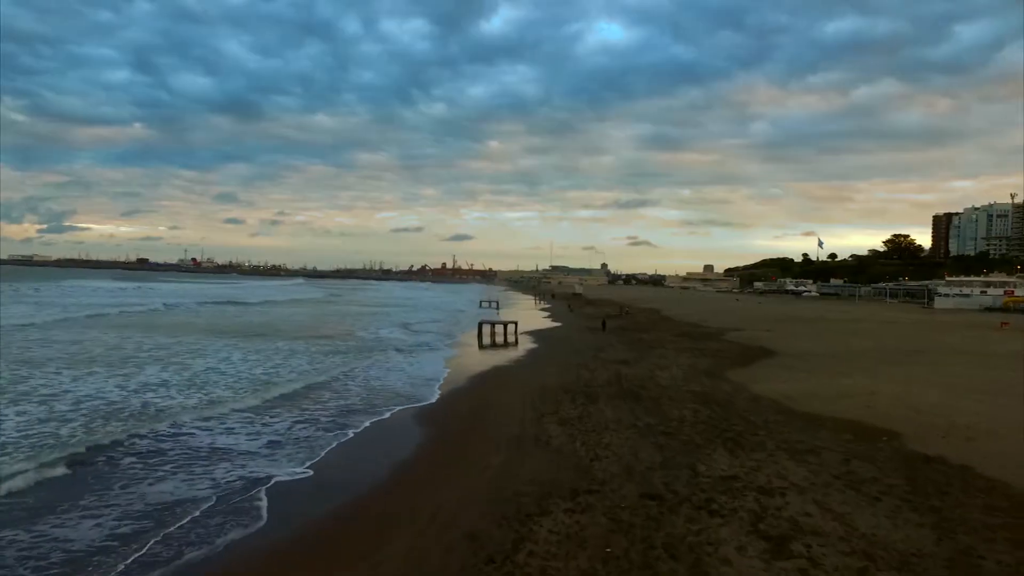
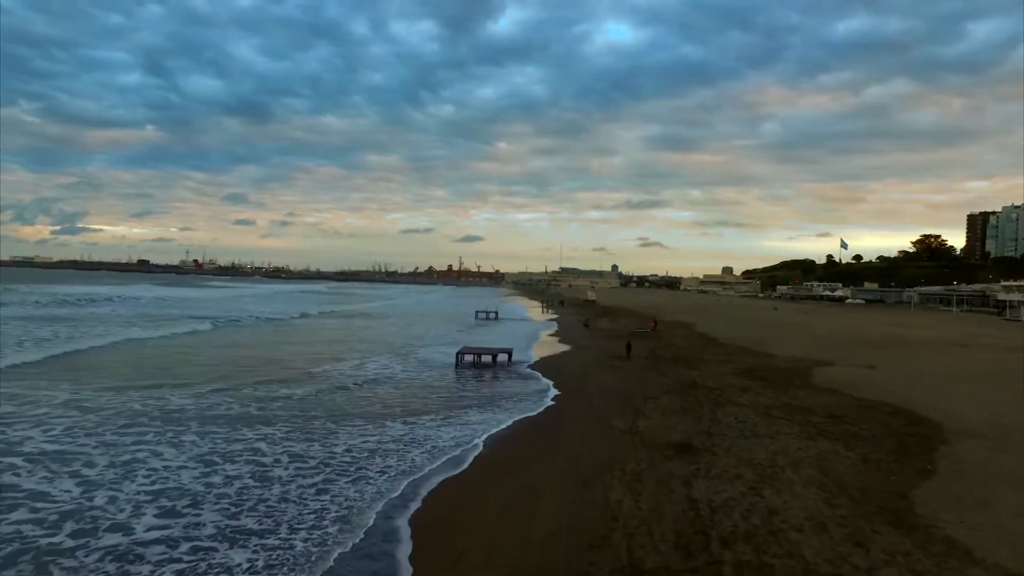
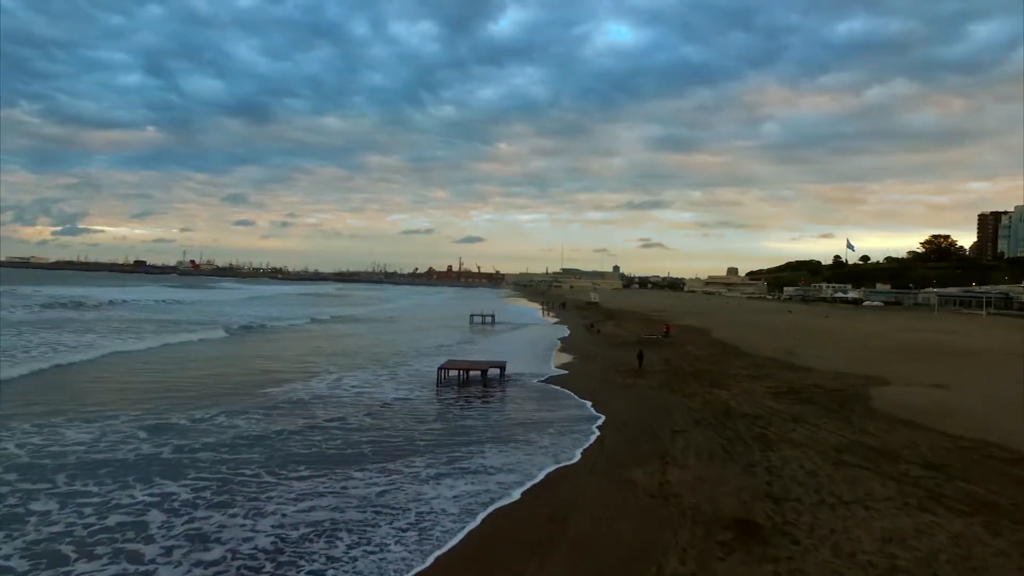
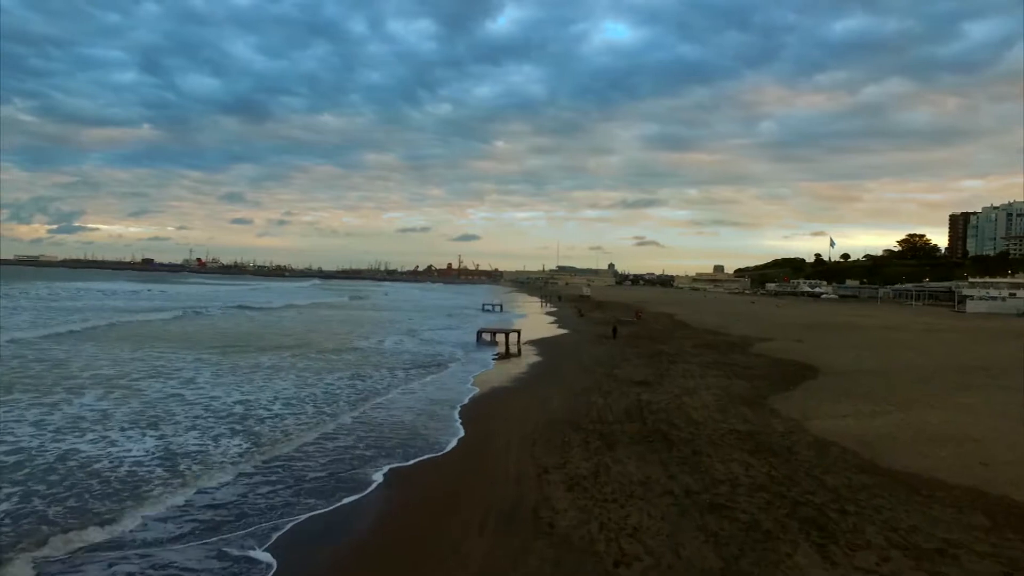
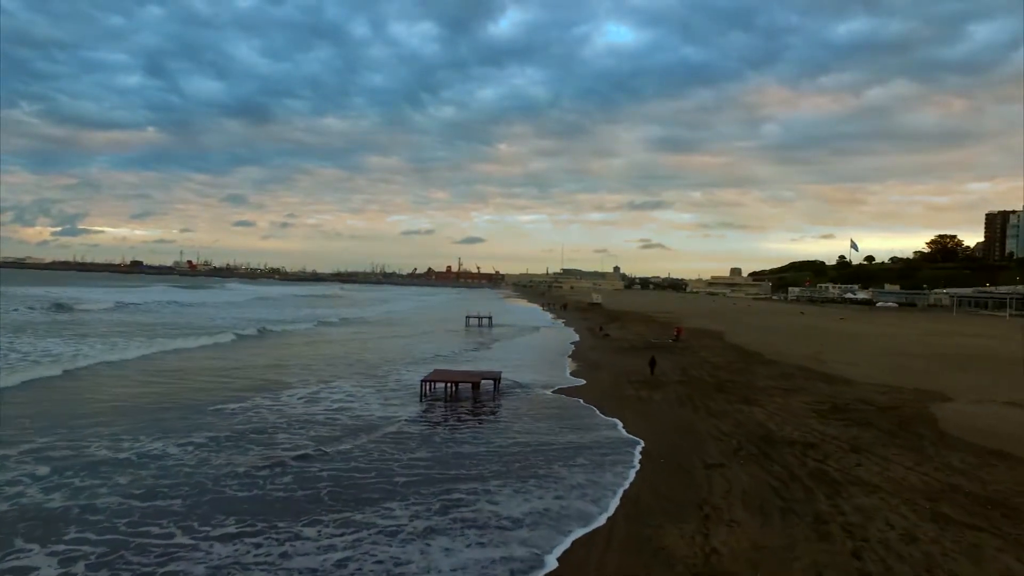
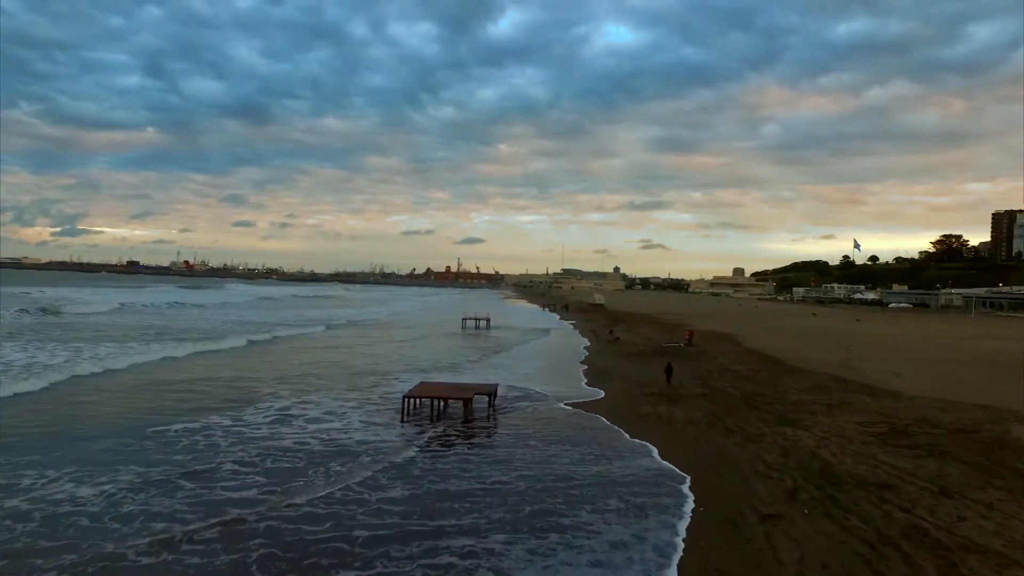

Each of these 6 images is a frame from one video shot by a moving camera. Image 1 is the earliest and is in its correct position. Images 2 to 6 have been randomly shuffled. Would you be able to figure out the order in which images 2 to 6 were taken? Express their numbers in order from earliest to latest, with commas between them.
4, 2, 3, 5, 6
